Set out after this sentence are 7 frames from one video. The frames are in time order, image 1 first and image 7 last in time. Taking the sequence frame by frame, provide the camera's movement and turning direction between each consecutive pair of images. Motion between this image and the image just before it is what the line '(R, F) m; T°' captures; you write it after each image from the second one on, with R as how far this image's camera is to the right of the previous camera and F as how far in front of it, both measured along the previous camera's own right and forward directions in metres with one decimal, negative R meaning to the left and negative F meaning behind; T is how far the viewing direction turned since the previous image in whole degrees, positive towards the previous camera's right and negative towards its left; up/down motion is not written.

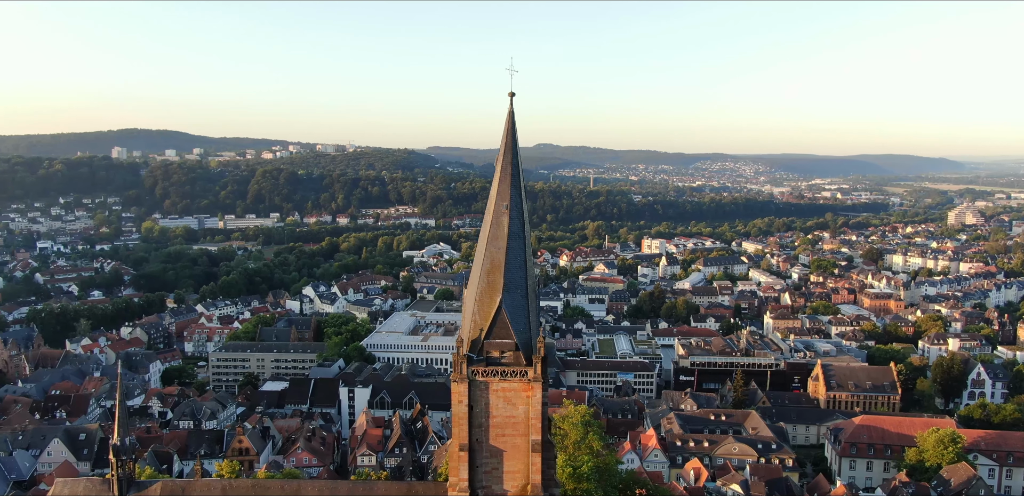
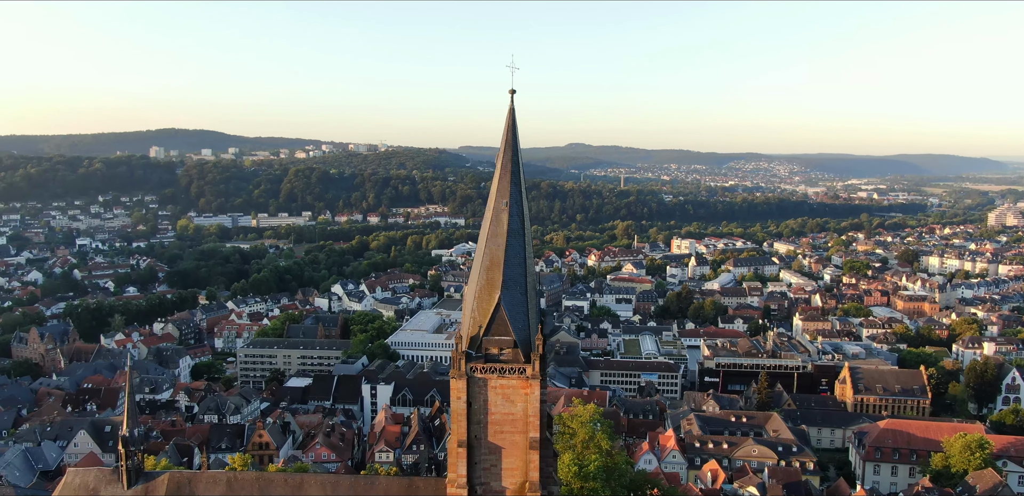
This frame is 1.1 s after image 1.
(+0.6, 0.0) m; -2°
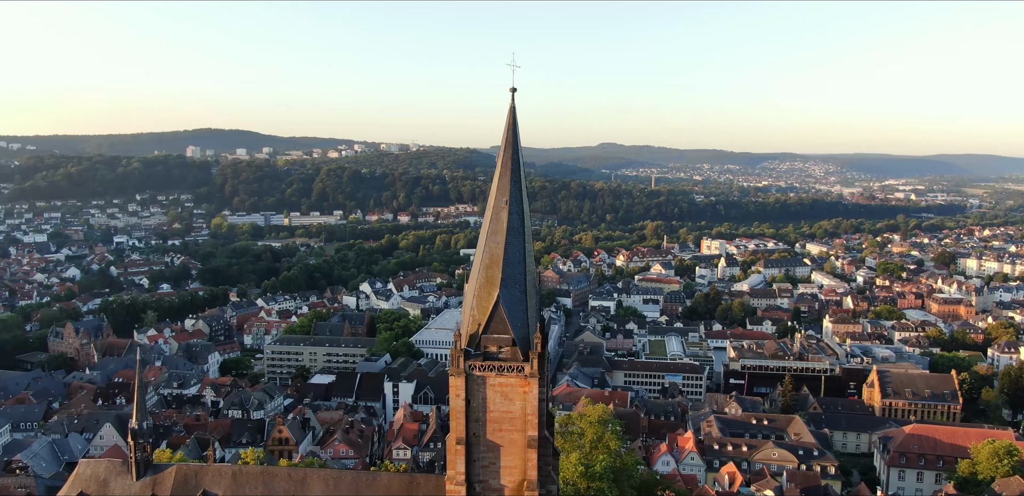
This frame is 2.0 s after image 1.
(+0.6, 0.0) m; -2°
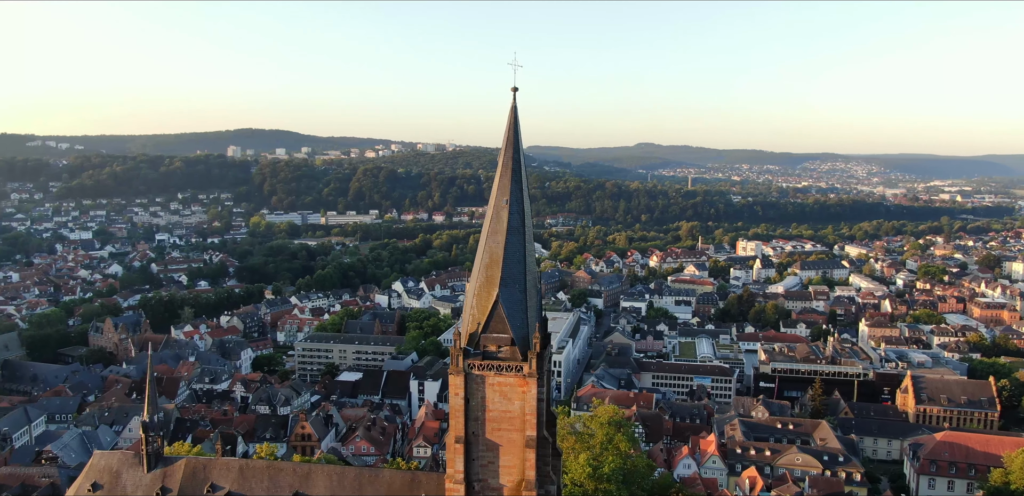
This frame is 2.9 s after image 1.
(+0.6, 0.0) m; -3°
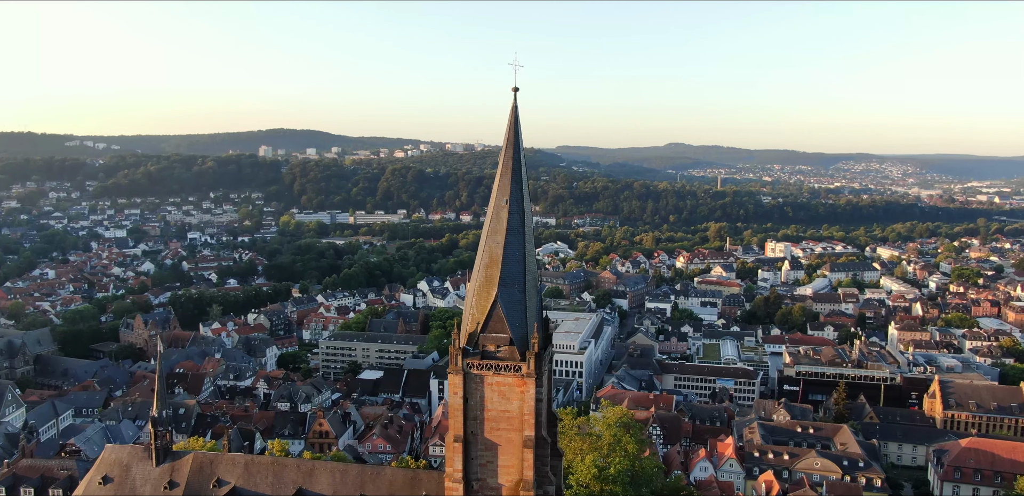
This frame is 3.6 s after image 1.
(+0.5, 0.0) m; -2°
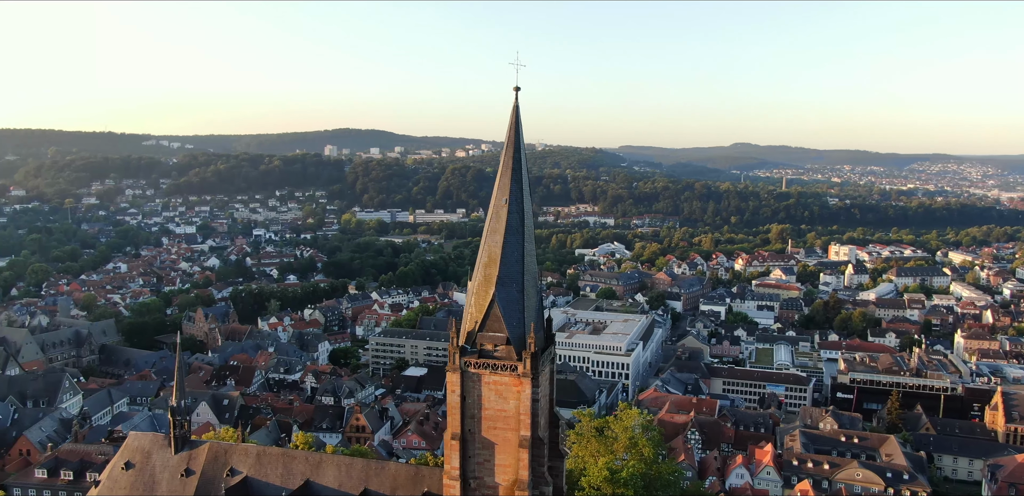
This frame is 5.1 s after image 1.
(+1.1, +0.1) m; -5°
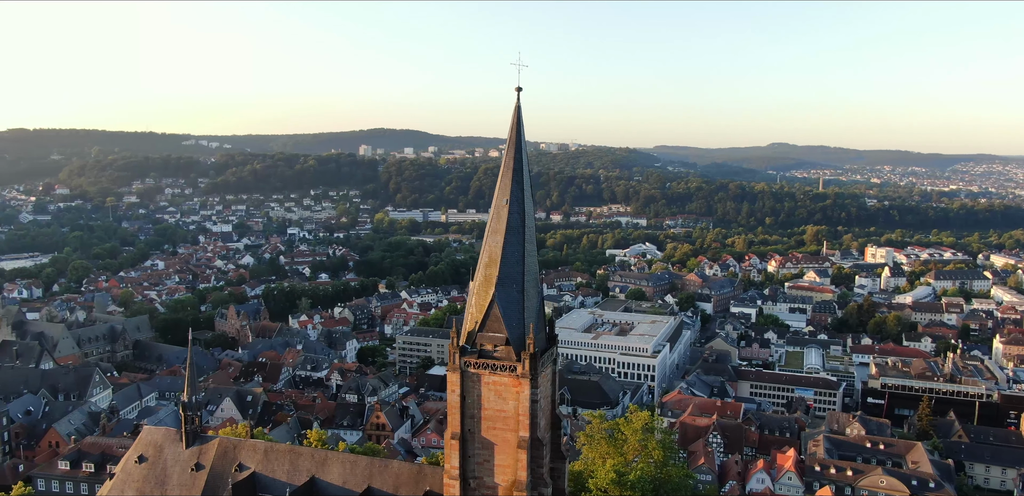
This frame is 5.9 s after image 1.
(+0.6, 0.0) m; -3°
